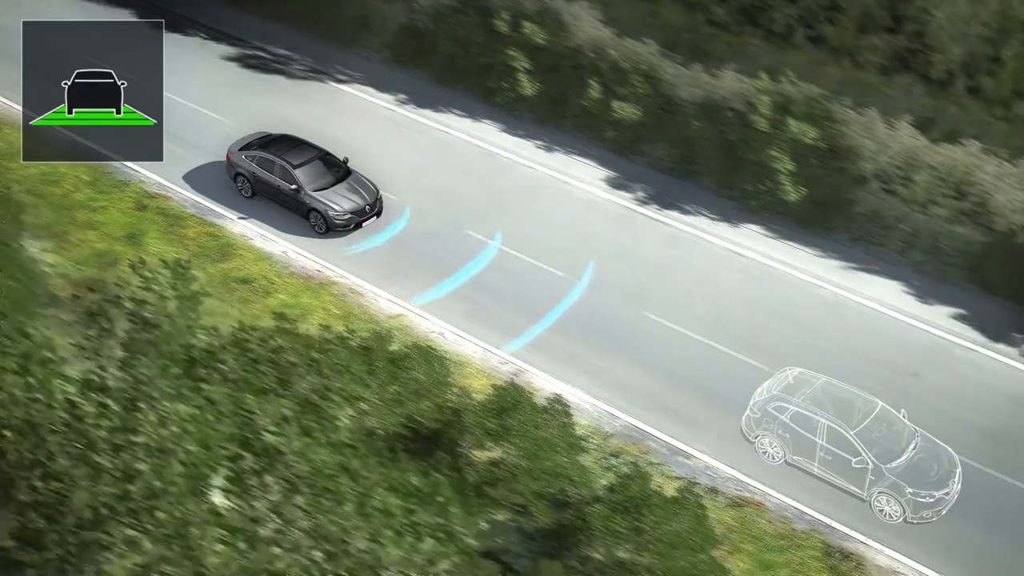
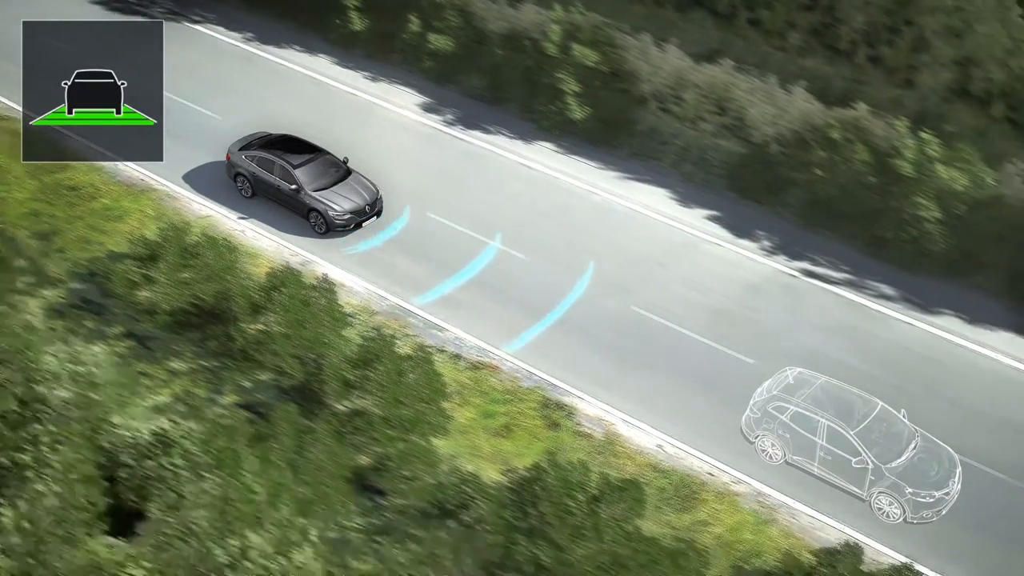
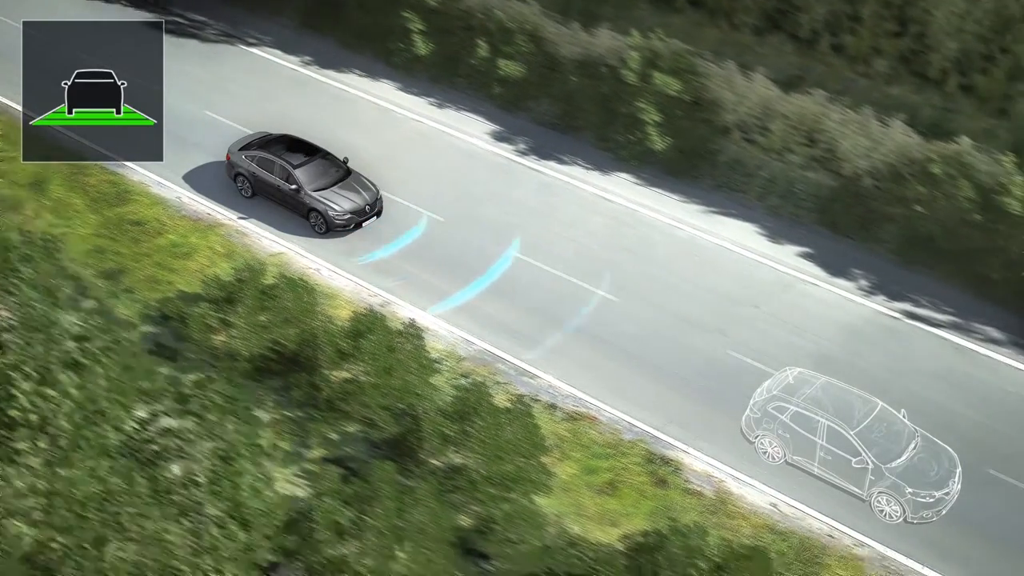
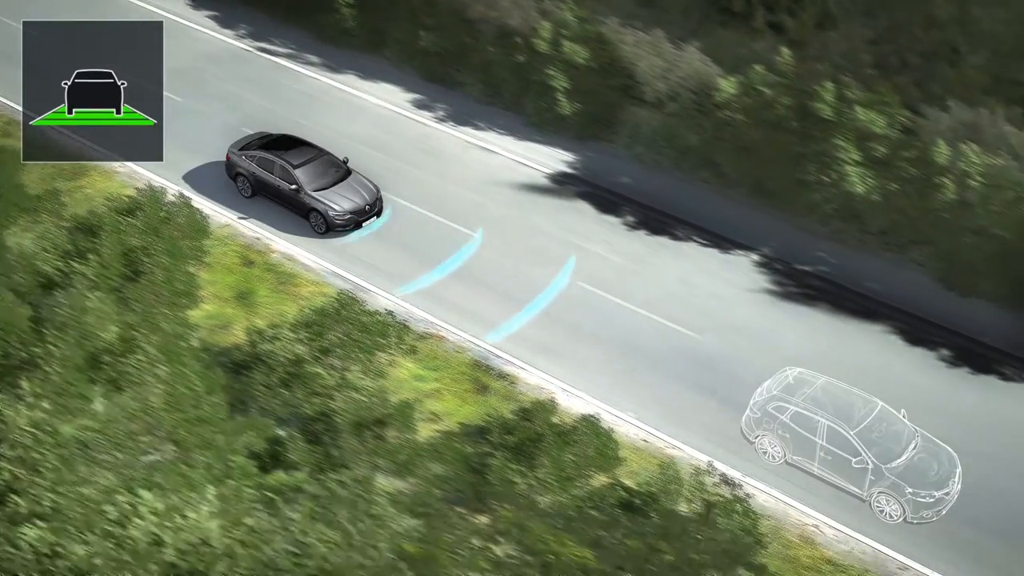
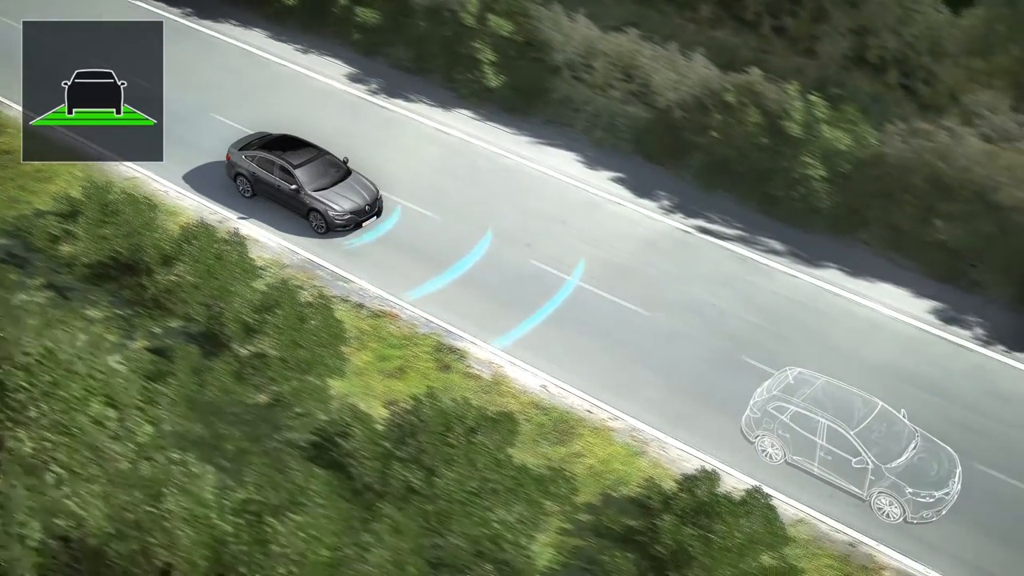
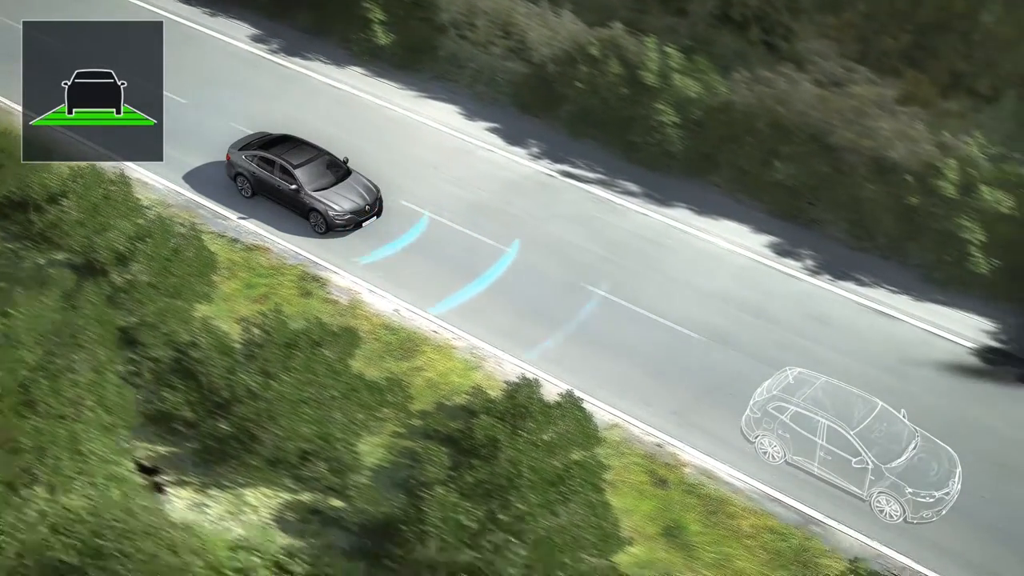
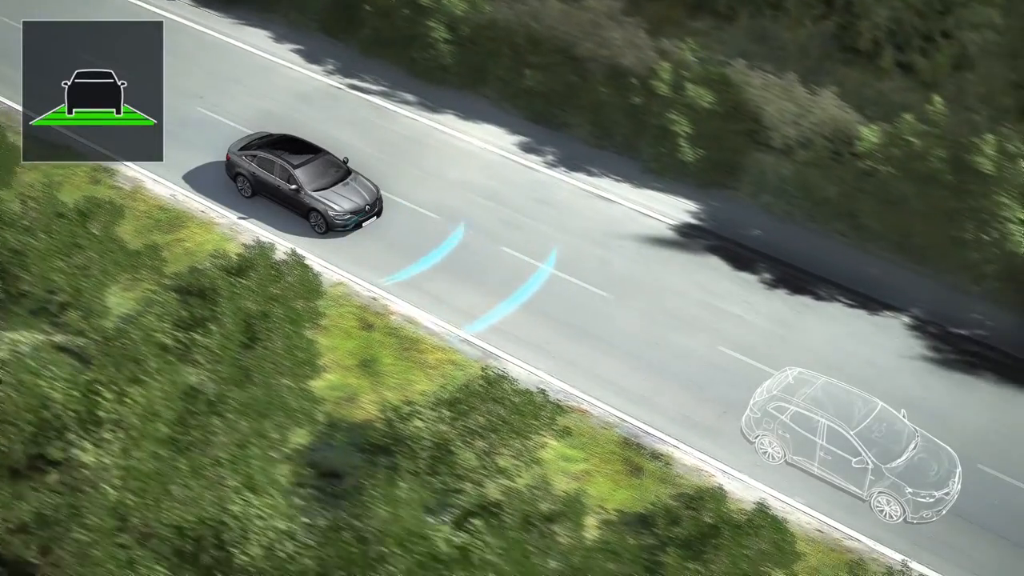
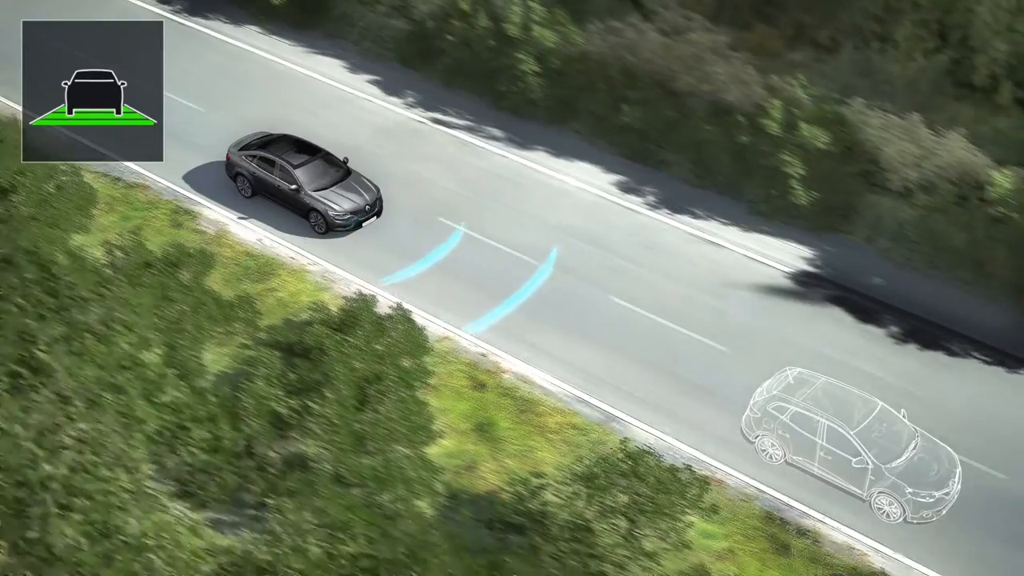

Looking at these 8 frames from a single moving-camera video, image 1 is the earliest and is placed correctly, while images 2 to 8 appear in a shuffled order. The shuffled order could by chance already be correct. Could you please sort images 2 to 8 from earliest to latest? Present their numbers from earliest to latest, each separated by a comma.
3, 2, 5, 6, 8, 7, 4
